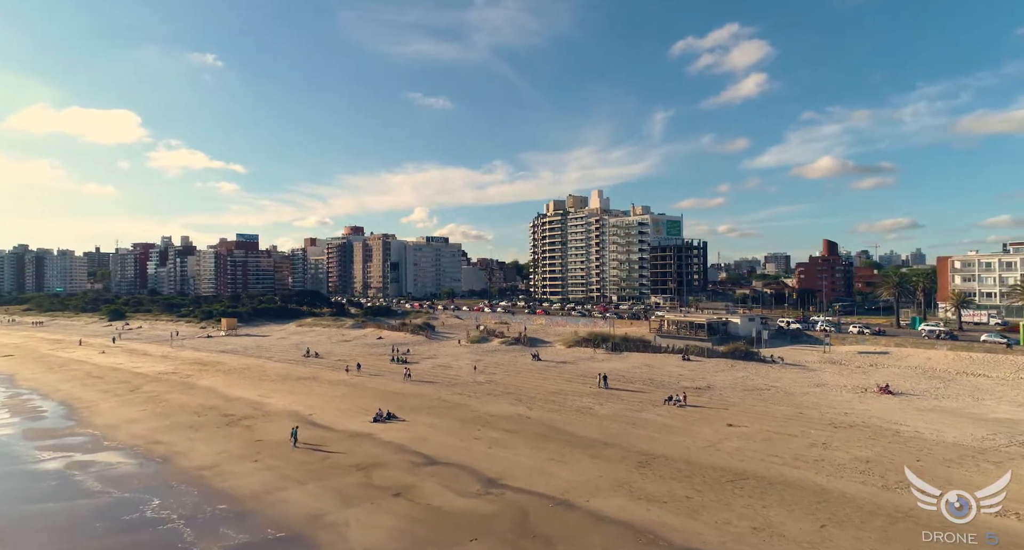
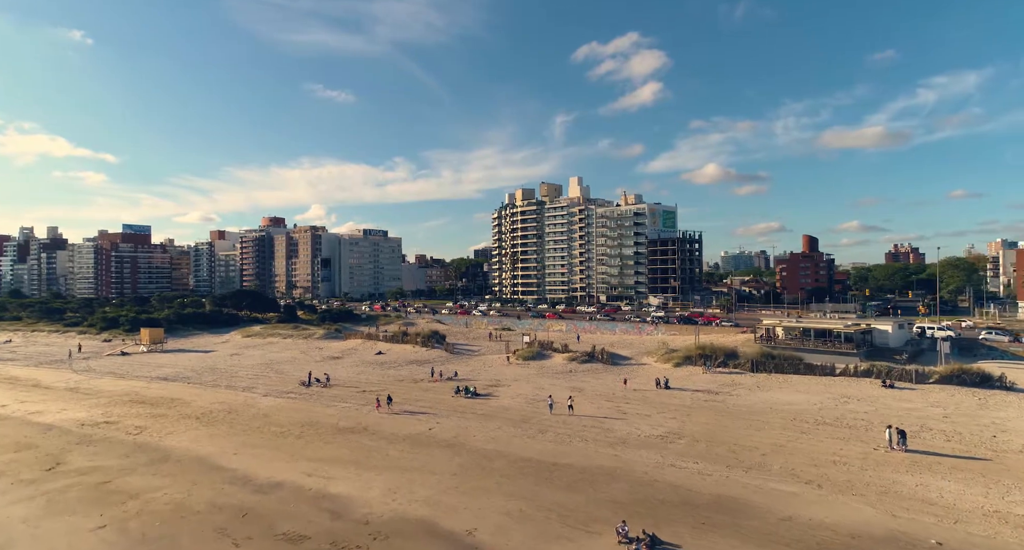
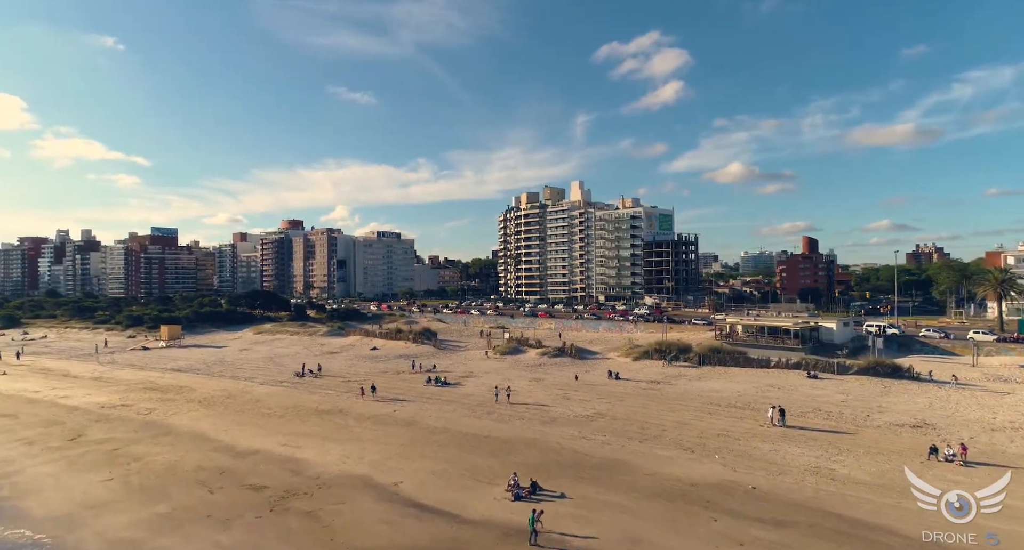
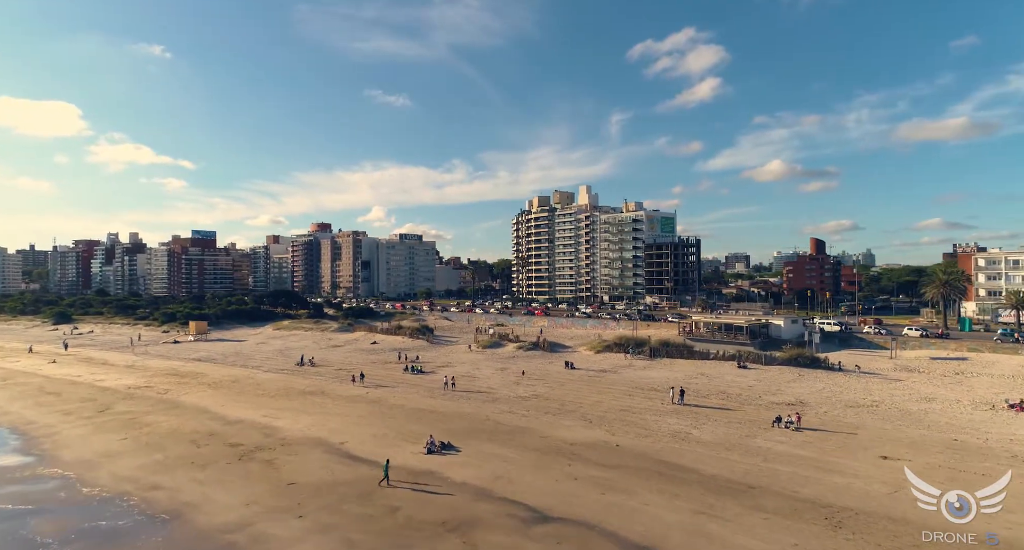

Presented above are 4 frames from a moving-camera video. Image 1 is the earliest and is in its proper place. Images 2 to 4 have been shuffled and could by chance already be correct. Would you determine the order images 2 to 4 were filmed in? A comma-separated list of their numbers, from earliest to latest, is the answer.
4, 3, 2
